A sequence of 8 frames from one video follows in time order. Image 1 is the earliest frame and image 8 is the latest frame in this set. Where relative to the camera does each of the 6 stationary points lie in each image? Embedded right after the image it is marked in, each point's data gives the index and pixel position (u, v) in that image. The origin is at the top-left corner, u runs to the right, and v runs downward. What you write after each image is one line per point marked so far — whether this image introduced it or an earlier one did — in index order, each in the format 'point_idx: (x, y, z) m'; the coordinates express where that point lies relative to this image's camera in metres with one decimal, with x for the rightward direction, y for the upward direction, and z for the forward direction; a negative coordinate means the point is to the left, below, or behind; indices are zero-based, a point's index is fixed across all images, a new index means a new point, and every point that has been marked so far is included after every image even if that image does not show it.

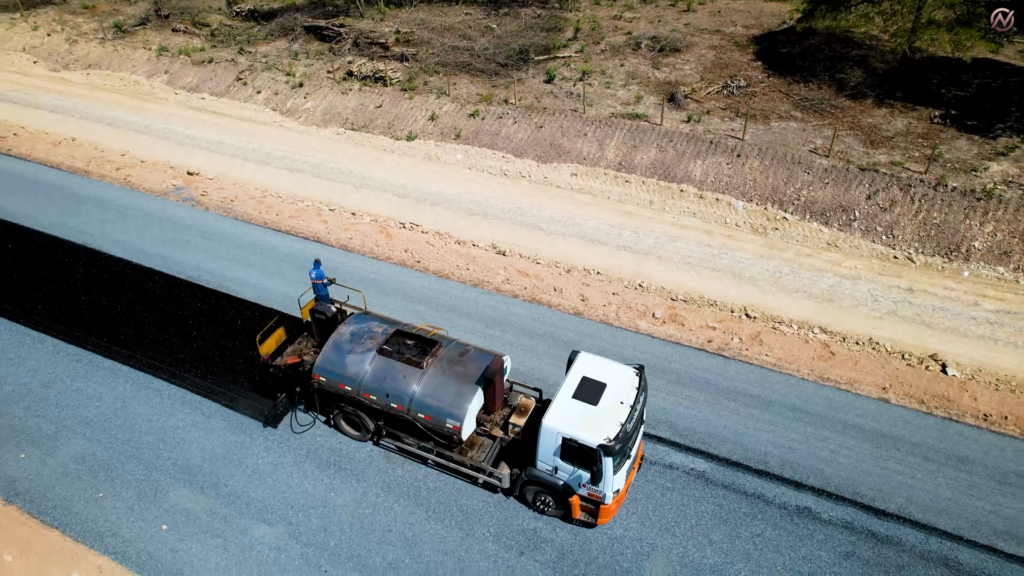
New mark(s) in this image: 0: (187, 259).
0: (-8.2, +0.6, +16.6) m
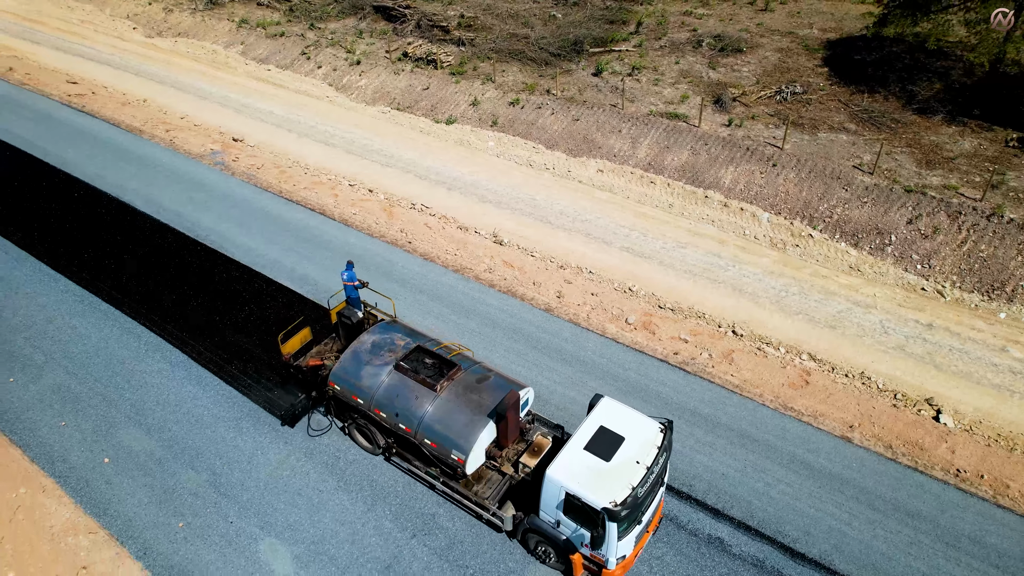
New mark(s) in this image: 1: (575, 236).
0: (-8.3, +1.8, +17.7) m
1: (+1.8, +1.5, +18.5) m
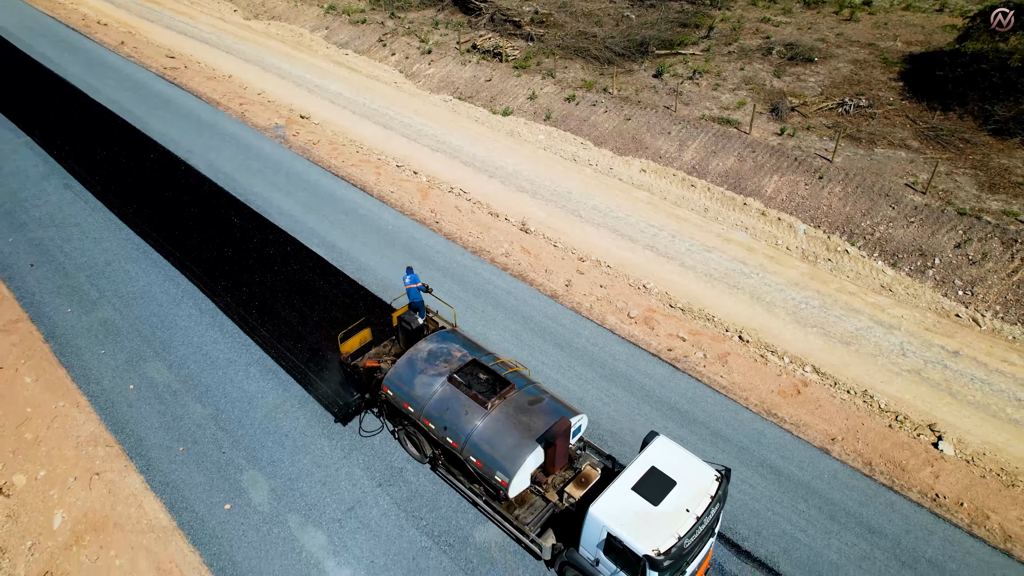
0: (-7.5, +2.9, +19.2) m
1: (+2.6, +1.6, +18.8) m
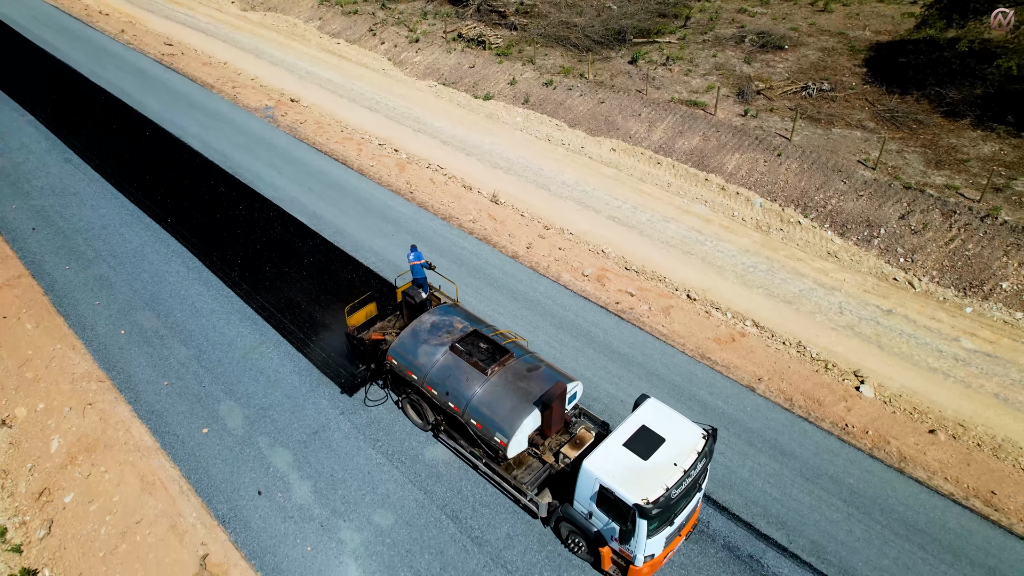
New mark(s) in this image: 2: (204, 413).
0: (-8.4, +3.9, +20.4) m
1: (+1.8, +2.6, +20.0) m
2: (-5.8, -2.4, +12.4) m
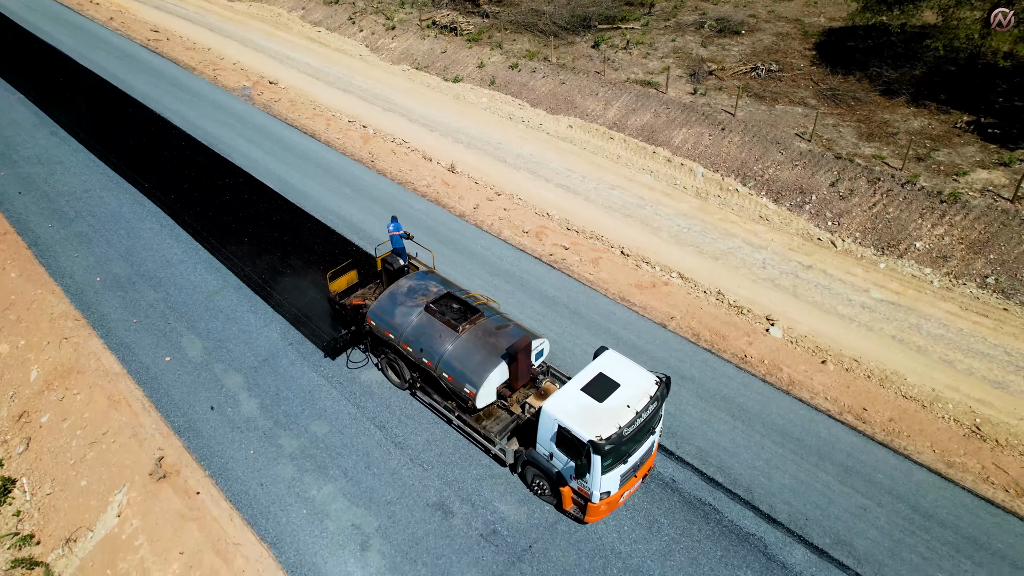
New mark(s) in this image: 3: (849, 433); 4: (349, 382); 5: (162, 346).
0: (-9.8, +5.1, +21.8) m
1: (+0.4, +3.8, +21.4) m
2: (-7.2, -1.2, +13.8) m
3: (+6.2, -2.7, +12.1) m
4: (-3.2, -1.9, +12.9) m
5: (-7.3, -1.2, +13.8) m
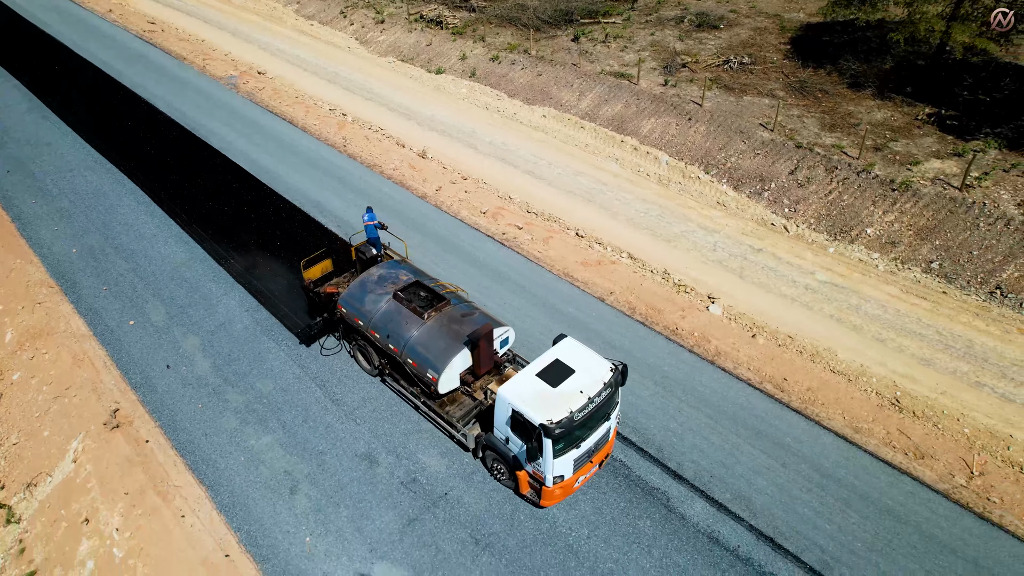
0: (-10.8, +5.8, +22.8) m
1: (-0.7, +4.4, +22.1) m
2: (-8.5, -0.5, +14.7) m
3: (+4.9, -2.2, +12.7) m
4: (-4.5, -1.2, +13.7) m
5: (-8.6, -0.5, +14.7) m
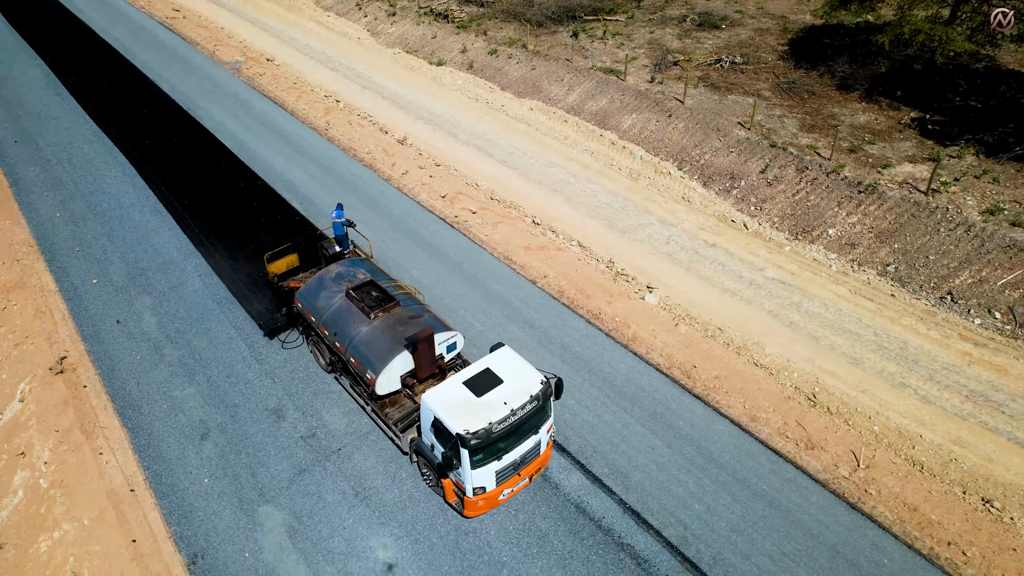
0: (-11.4, +6.8, +24.1) m
1: (-1.5, +4.9, +22.7) m
2: (-10.0, +0.4, +15.9) m
3: (+3.1, -1.9, +13.0) m
4: (-6.1, -0.5, +14.6) m
5: (-10.1, +0.4, +15.8) m
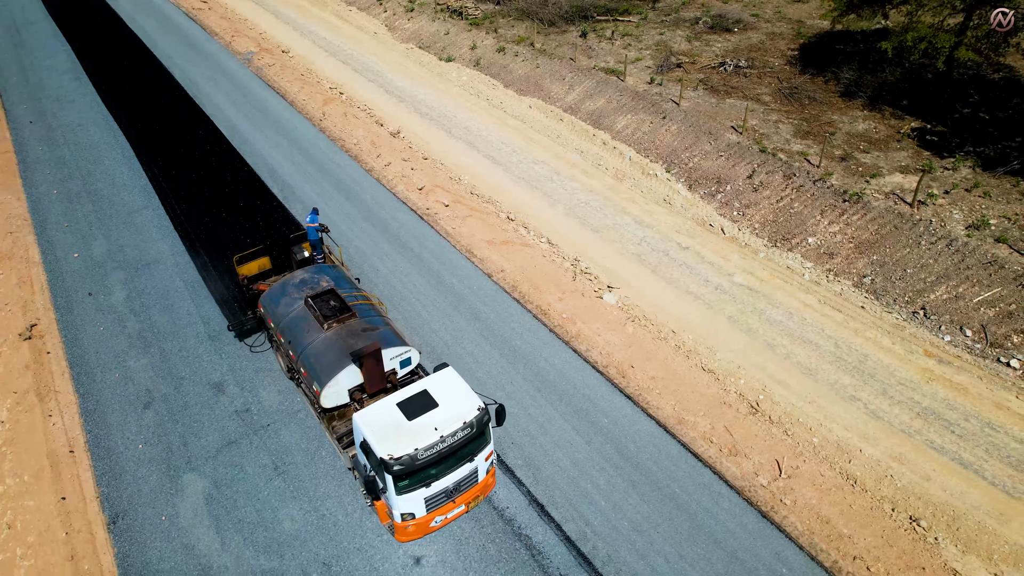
0: (-11.5, +7.5, +25.0) m
1: (-1.8, +5.1, +23.0) m
2: (-10.9, +1.1, +16.7) m
3: (+1.8, -1.9, +13.0) m
4: (-7.2, 0.0, +15.2) m
5: (-11.1, +1.1, +16.7) m
